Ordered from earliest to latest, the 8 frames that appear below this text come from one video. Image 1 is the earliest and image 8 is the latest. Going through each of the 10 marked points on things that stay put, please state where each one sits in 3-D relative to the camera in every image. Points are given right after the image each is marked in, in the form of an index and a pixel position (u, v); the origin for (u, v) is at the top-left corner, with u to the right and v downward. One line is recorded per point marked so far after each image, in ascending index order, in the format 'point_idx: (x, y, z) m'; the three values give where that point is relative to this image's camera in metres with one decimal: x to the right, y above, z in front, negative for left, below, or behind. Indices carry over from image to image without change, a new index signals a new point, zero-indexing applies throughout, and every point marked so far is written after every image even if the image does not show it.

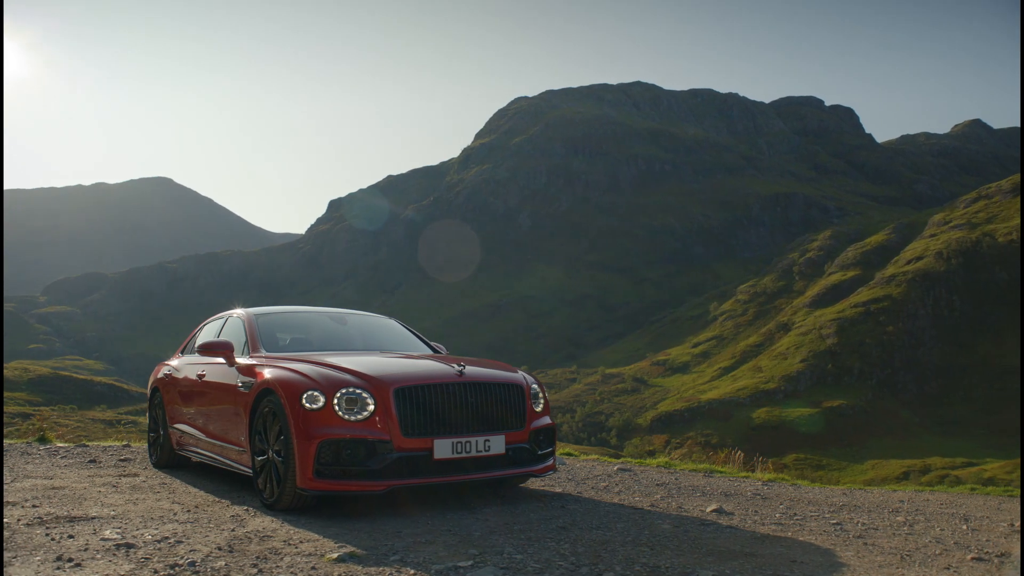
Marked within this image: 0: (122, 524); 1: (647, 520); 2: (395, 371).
0: (-3.1, -1.9, +6.3) m
1: (+1.1, -1.9, +6.2) m
2: (-1.0, -0.7, +6.9) m
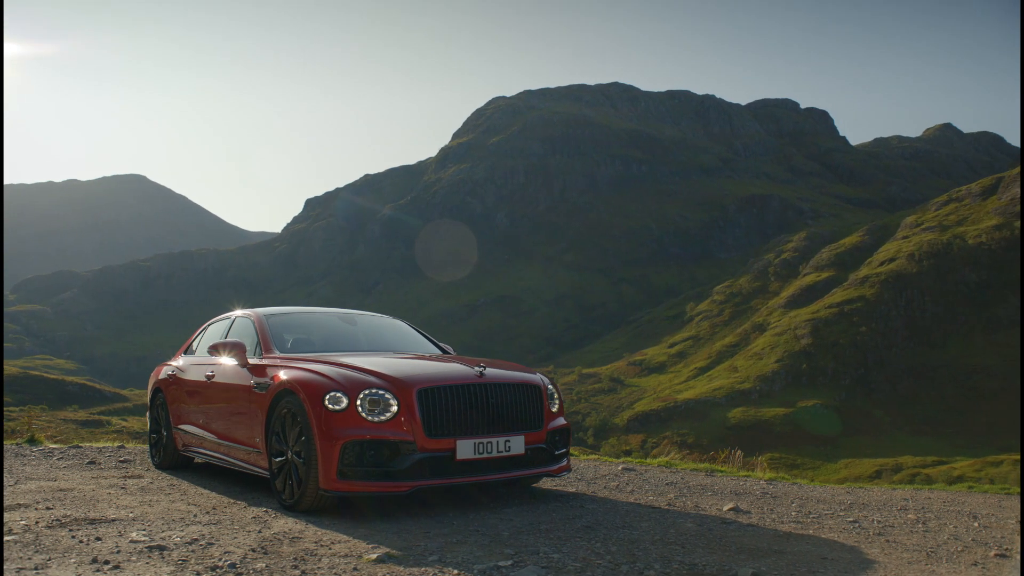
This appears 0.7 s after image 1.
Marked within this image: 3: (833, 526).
0: (-2.9, -1.9, +6.2) m
1: (+1.3, -1.9, +6.3) m
2: (-0.8, -0.7, +7.0) m
3: (+2.6, -1.9, +6.3) m
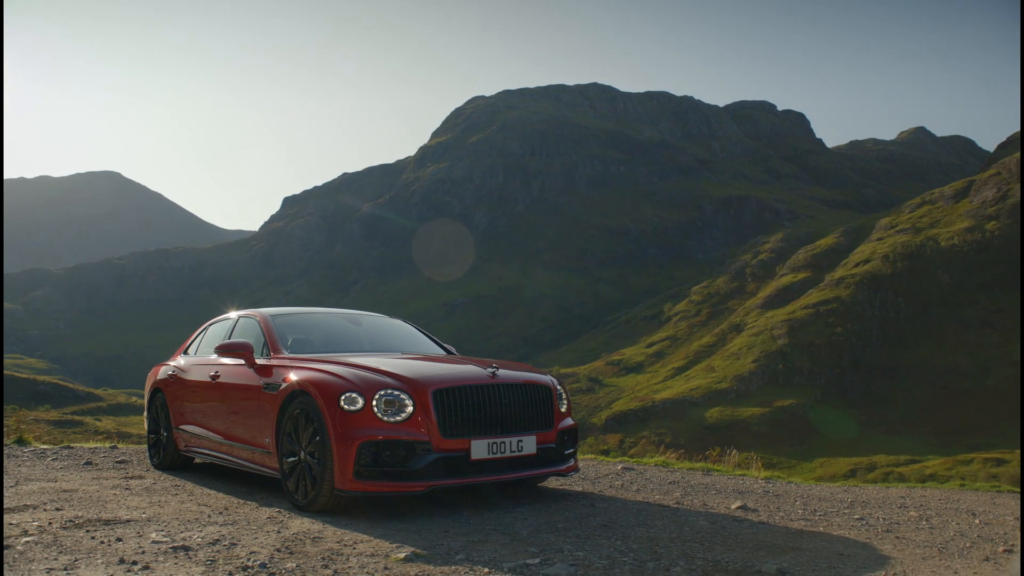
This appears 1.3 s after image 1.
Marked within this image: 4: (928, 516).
0: (-2.8, -1.9, +6.3) m
1: (+1.4, -1.9, +6.4) m
2: (-0.7, -0.8, +7.0) m
3: (+2.7, -2.0, +6.5) m
4: (+3.7, -2.0, +7.0) m
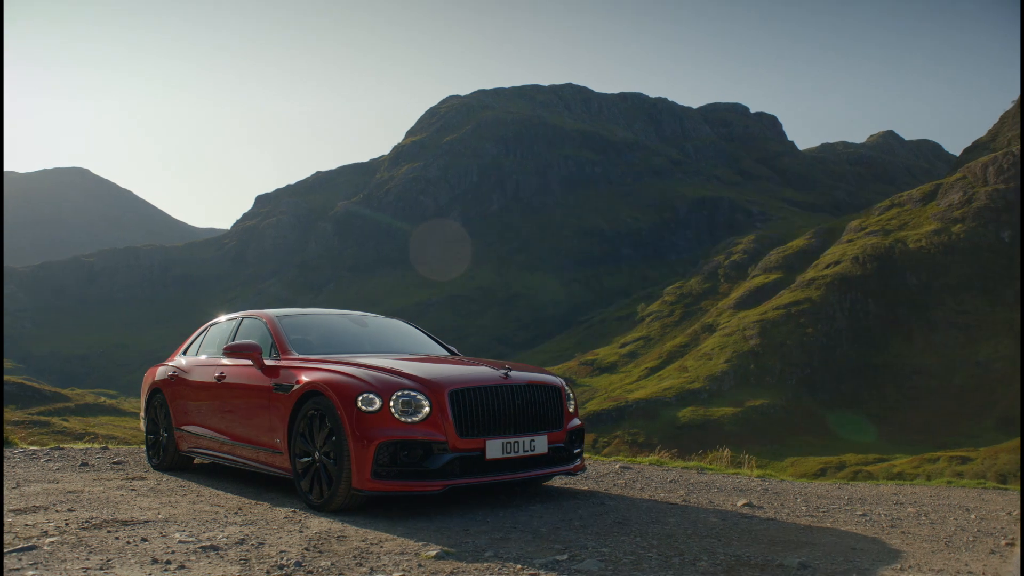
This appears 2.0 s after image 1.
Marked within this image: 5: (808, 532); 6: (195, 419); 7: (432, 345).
0: (-2.6, -1.9, +6.3) m
1: (+1.5, -1.9, +6.6) m
2: (-0.6, -0.8, +7.2) m
3: (+2.9, -2.0, +6.7) m
4: (+3.8, -2.1, +7.2) m
5: (+2.3, -1.9, +6.0) m
6: (-4.0, -1.6, +9.8) m
7: (-1.0, -0.7, +10.0) m
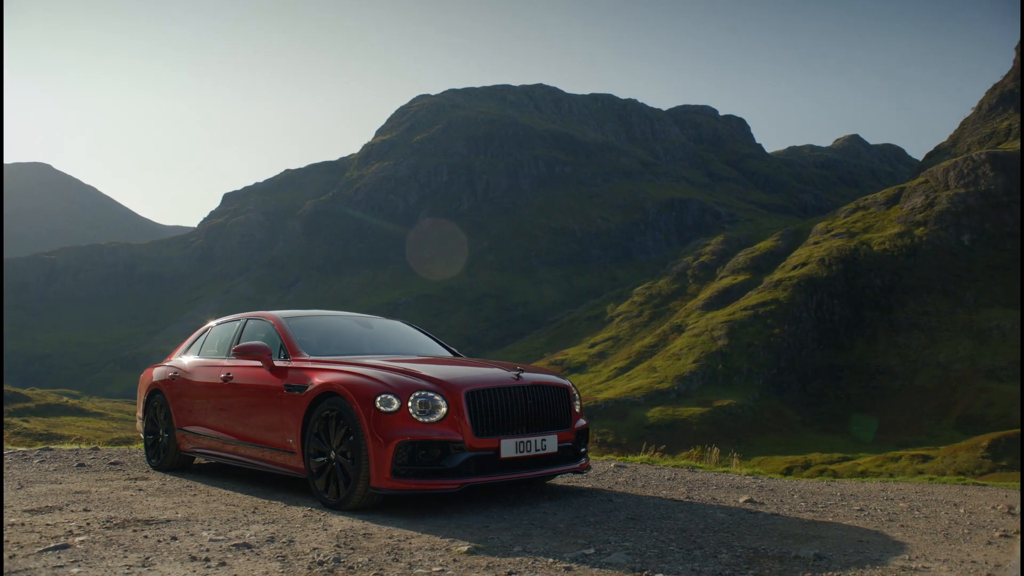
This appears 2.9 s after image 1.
0: (-2.5, -2.0, +6.4) m
1: (+1.7, -2.0, +6.9) m
2: (-0.5, -0.8, +7.3) m
3: (+3.0, -2.0, +7.0) m
4: (+3.9, -2.1, +7.6) m
5: (+2.4, -1.9, +6.3) m
6: (-4.0, -1.7, +9.8) m
7: (-1.0, -0.8, +10.2) m
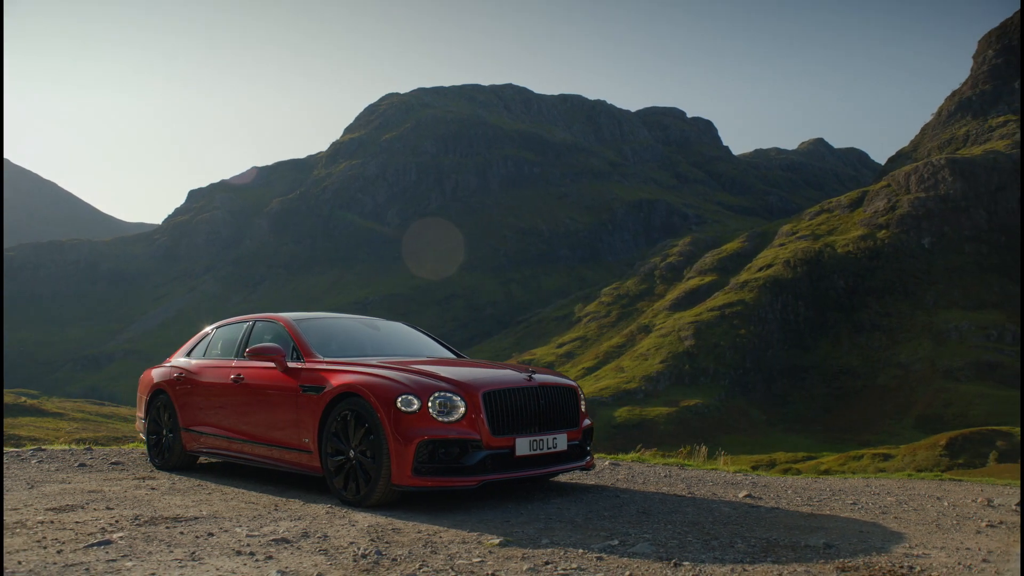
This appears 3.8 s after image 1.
0: (-2.3, -2.0, +6.6) m
1: (+1.8, -2.0, +7.3) m
2: (-0.4, -0.9, +7.6) m
3: (+3.1, -2.1, +7.5) m
4: (+4.0, -2.2, +8.1) m
5: (+2.6, -2.0, +6.7) m
6: (-3.9, -1.7, +10.0) m
7: (-1.0, -0.8, +10.4) m
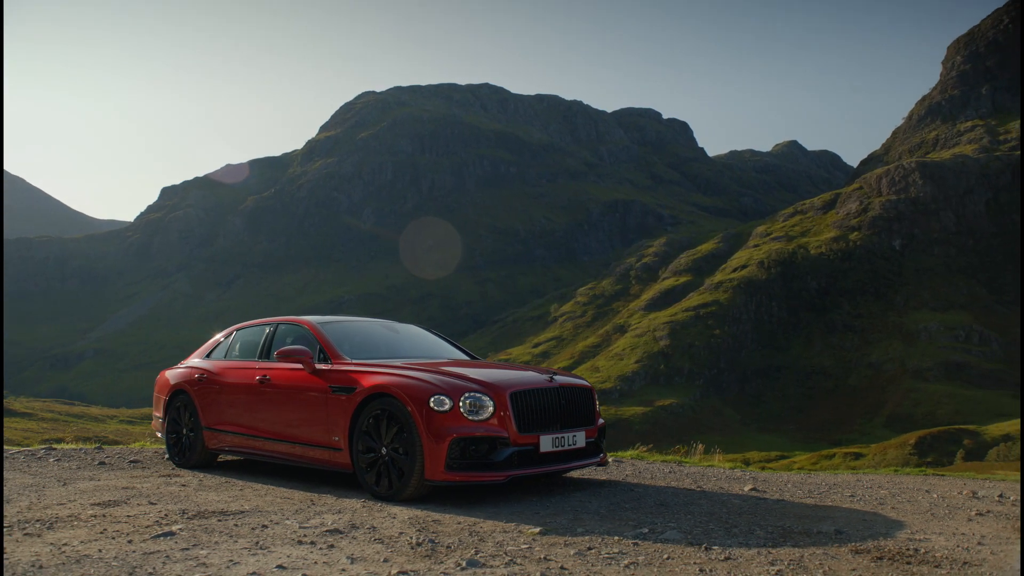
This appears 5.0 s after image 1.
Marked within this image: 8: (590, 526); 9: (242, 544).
0: (-2.1, -2.1, +7.0) m
1: (+2.0, -2.1, +7.8) m
2: (-0.1, -0.9, +8.1) m
3: (+3.3, -2.2, +8.0) m
4: (+4.3, -2.3, +8.7) m
5: (+2.8, -2.1, +7.2) m
6: (-3.8, -1.7, +10.3) m
7: (-0.9, -0.9, +10.9) m
8: (+0.7, -1.9, +6.3) m
9: (-1.9, -1.9, +5.9) m
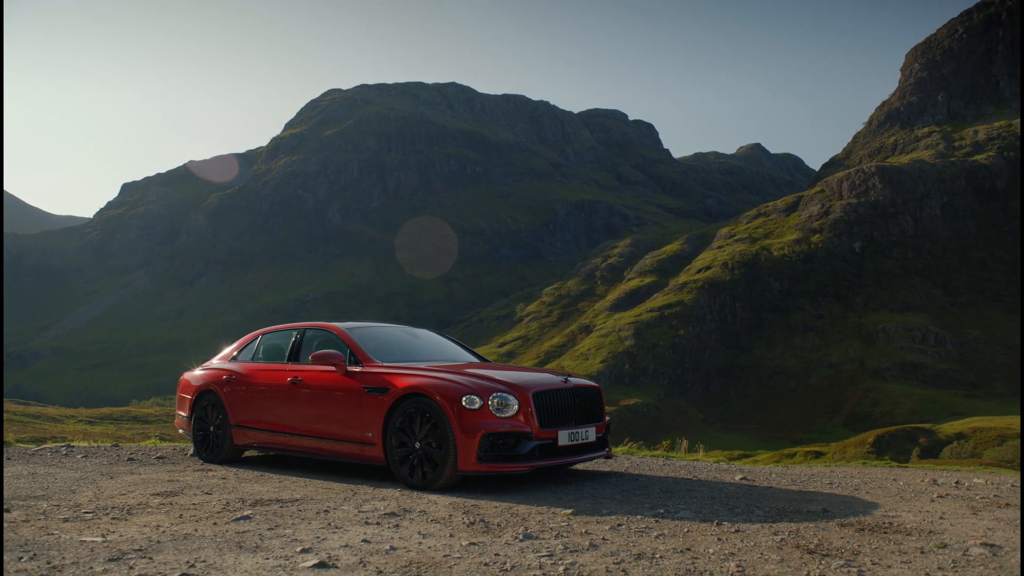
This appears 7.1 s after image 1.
0: (-1.8, -2.2, +7.9) m
1: (+2.3, -2.2, +8.8) m
2: (+0.1, -1.1, +9.0) m
3: (+3.6, -2.3, +9.1) m
4: (+4.5, -2.4, +9.8) m
5: (+3.1, -2.2, +8.3) m
6: (-3.6, -1.9, +11.1) m
7: (-0.7, -1.0, +11.8) m
8: (+1.0, -2.0, +7.3) m
9: (-1.6, -2.0, +6.8) m
